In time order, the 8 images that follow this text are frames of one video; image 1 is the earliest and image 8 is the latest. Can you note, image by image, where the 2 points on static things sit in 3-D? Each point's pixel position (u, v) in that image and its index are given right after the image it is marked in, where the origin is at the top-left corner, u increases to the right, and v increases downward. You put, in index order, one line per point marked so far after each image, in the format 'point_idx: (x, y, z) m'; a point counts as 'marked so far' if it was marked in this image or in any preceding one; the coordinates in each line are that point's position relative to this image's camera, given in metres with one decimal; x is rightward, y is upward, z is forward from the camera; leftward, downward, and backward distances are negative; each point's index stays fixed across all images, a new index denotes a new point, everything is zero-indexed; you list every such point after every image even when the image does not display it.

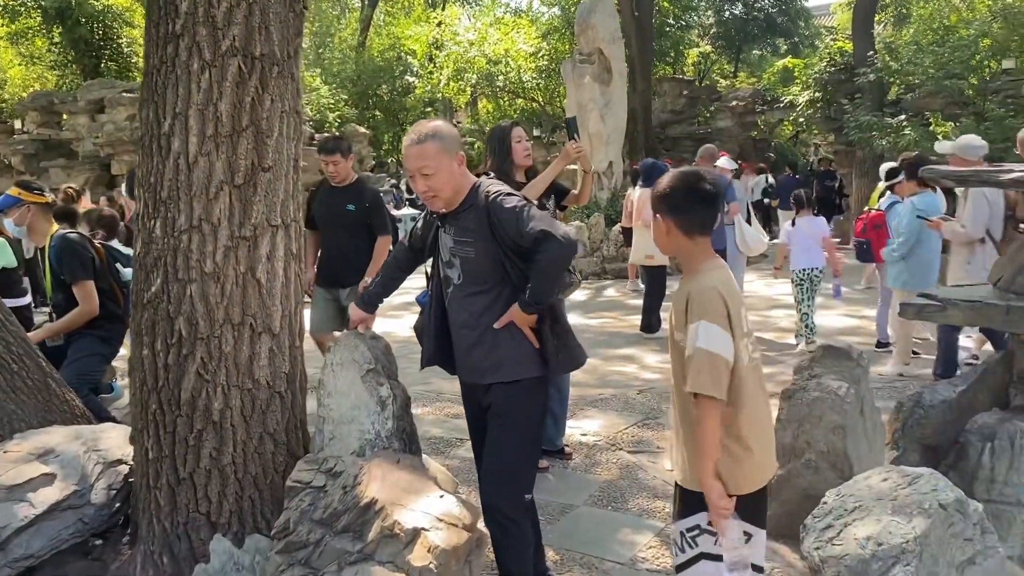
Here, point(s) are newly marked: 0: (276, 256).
0: (-0.9, +0.1, +3.3) m
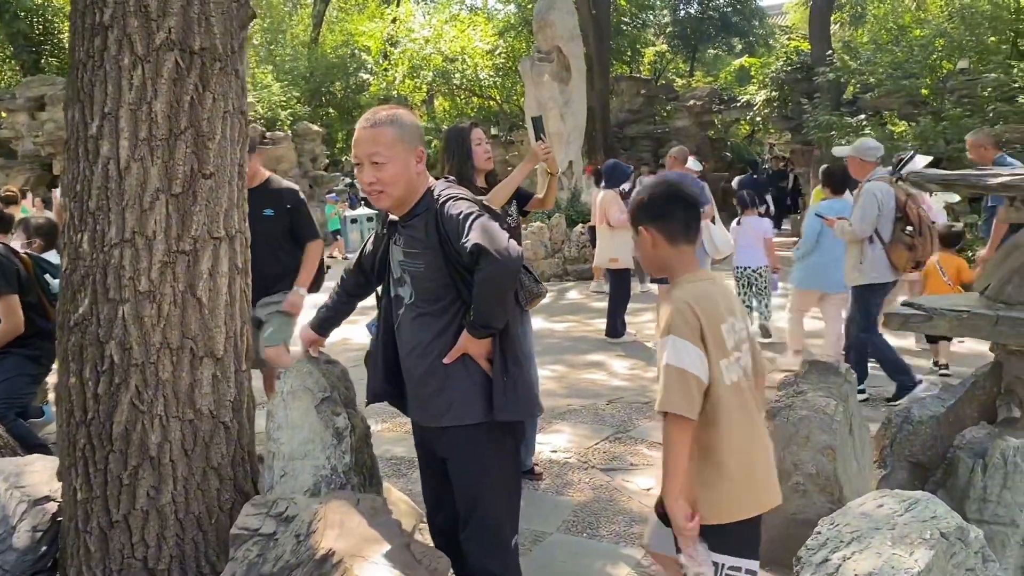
0: (-1.0, +0.1, +2.9) m
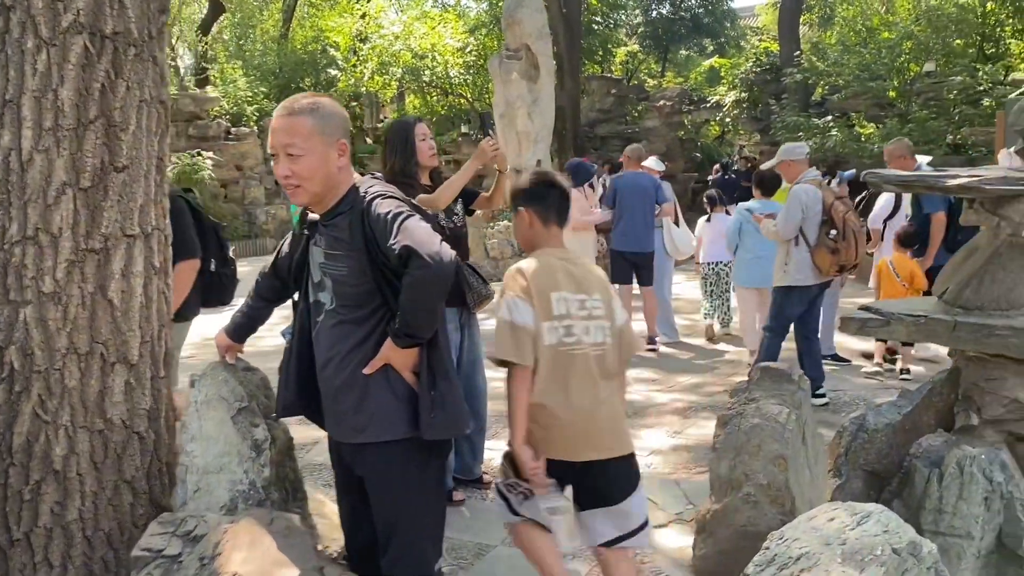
0: (-1.2, +0.1, +2.8) m
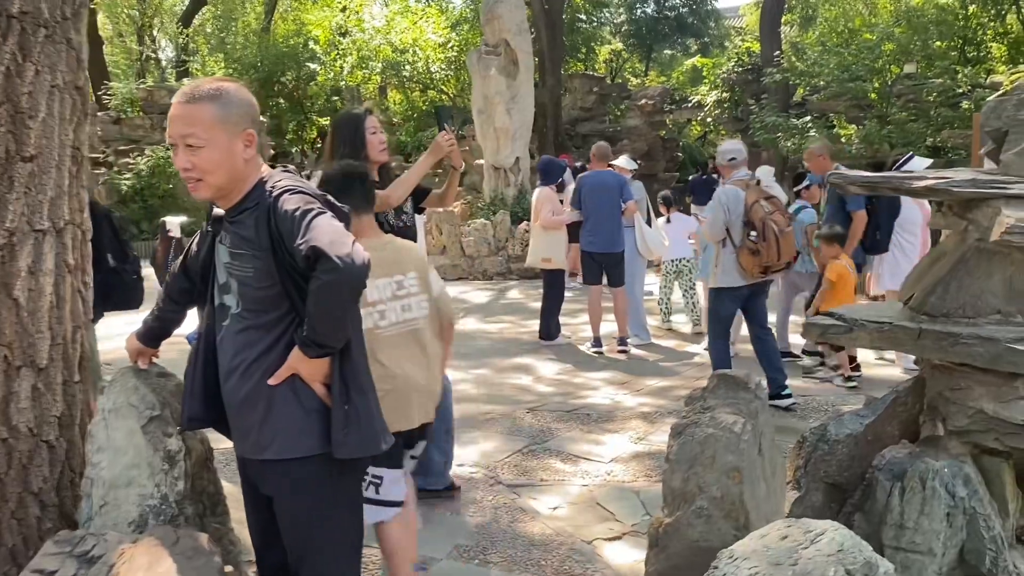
0: (-1.4, +0.1, +2.6) m
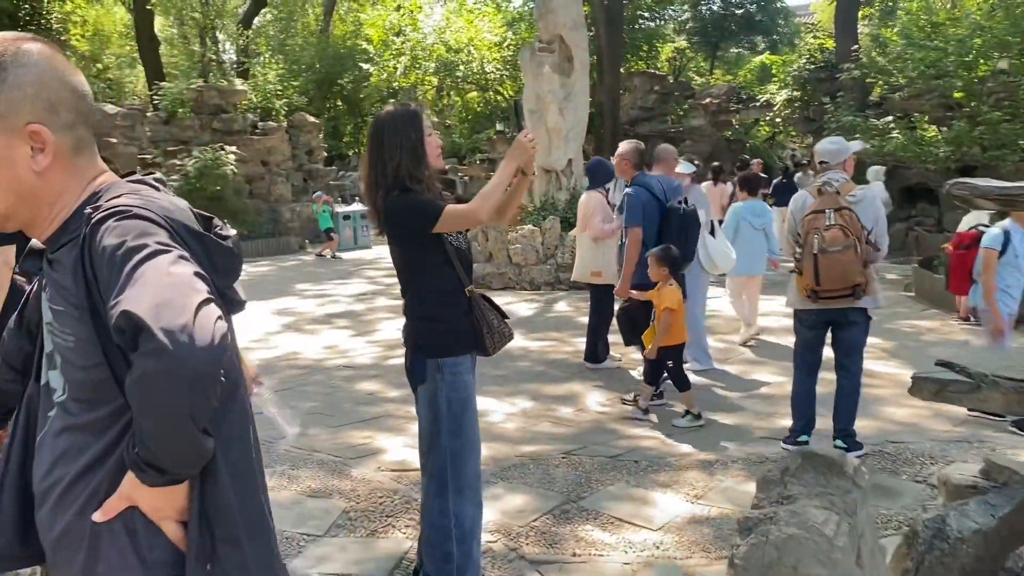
0: (-1.4, 0.0, +1.9) m
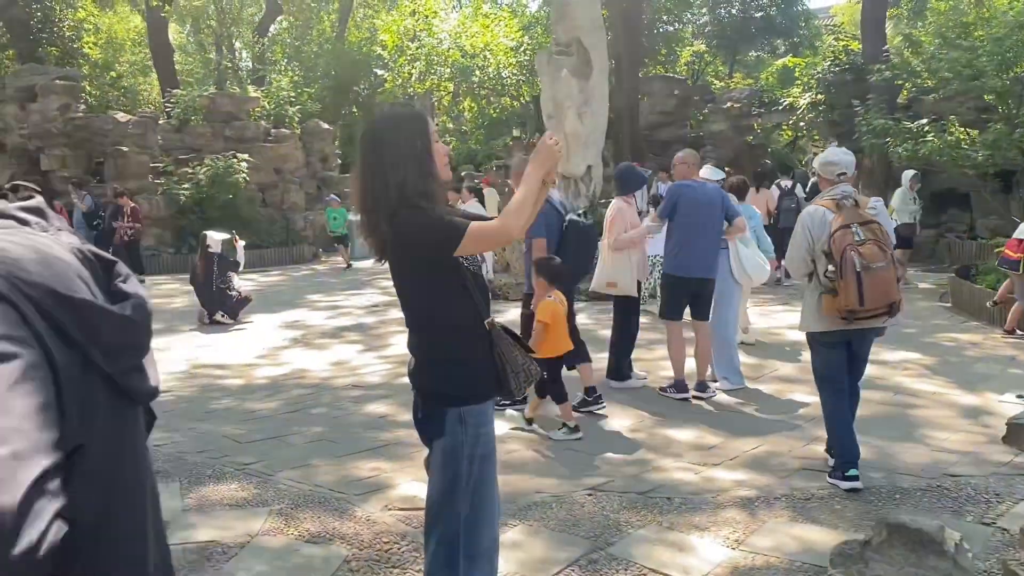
0: (-1.3, -0.1, +1.5) m
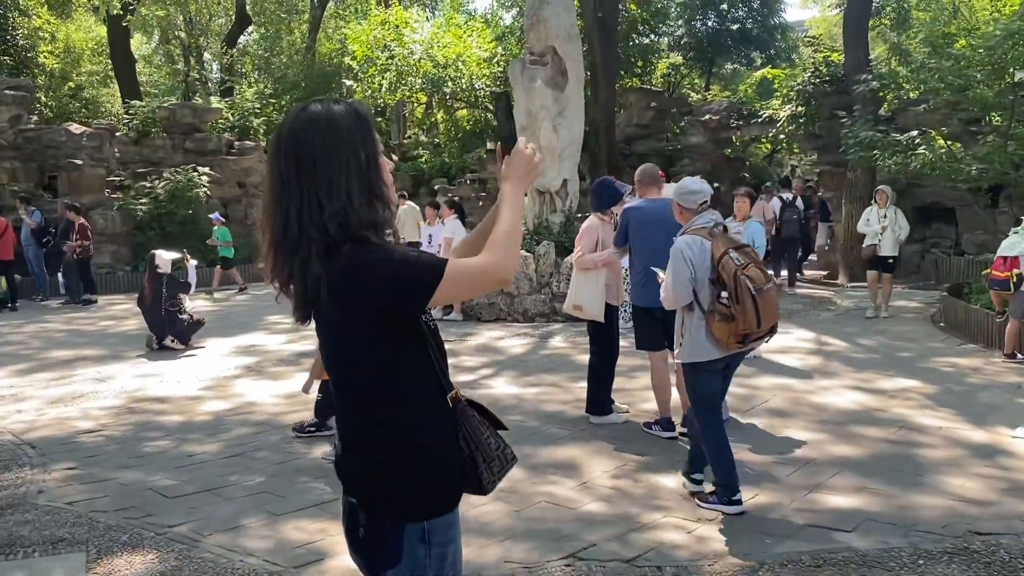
0: (-1.4, -0.2, +0.8) m
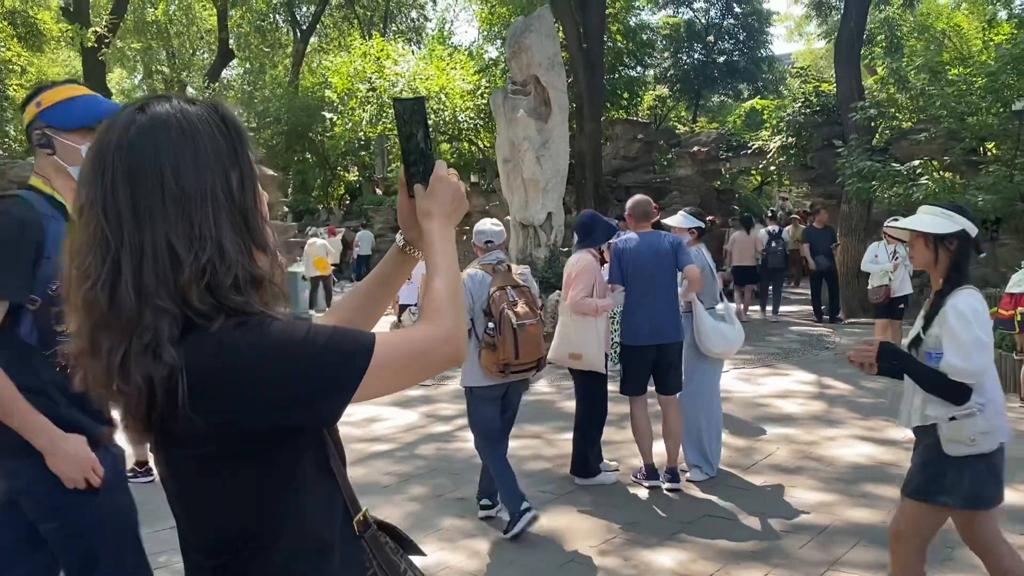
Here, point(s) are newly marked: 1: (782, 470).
0: (-1.5, -0.3, +0.2) m
1: (+1.8, -1.2, +5.9) m
